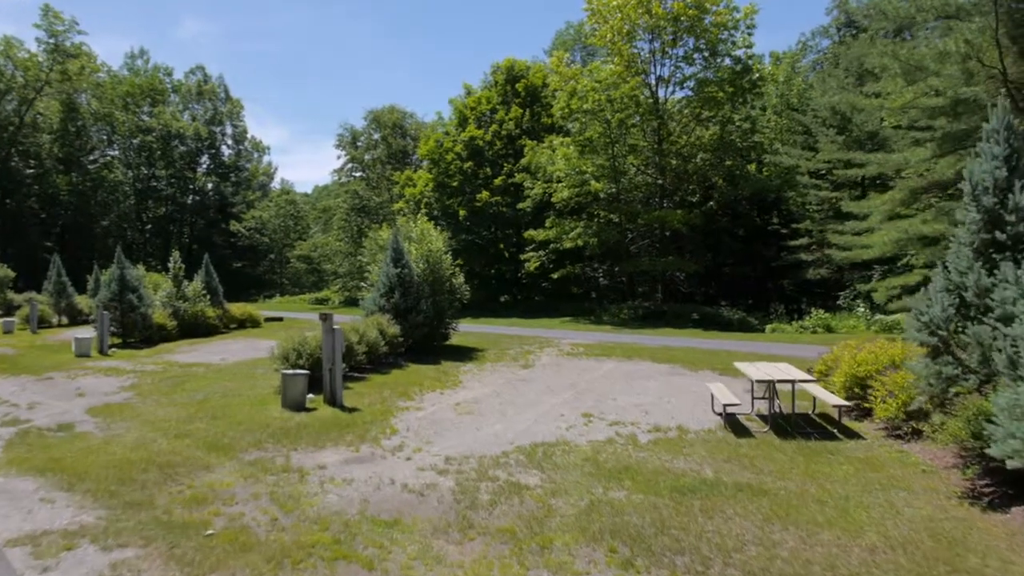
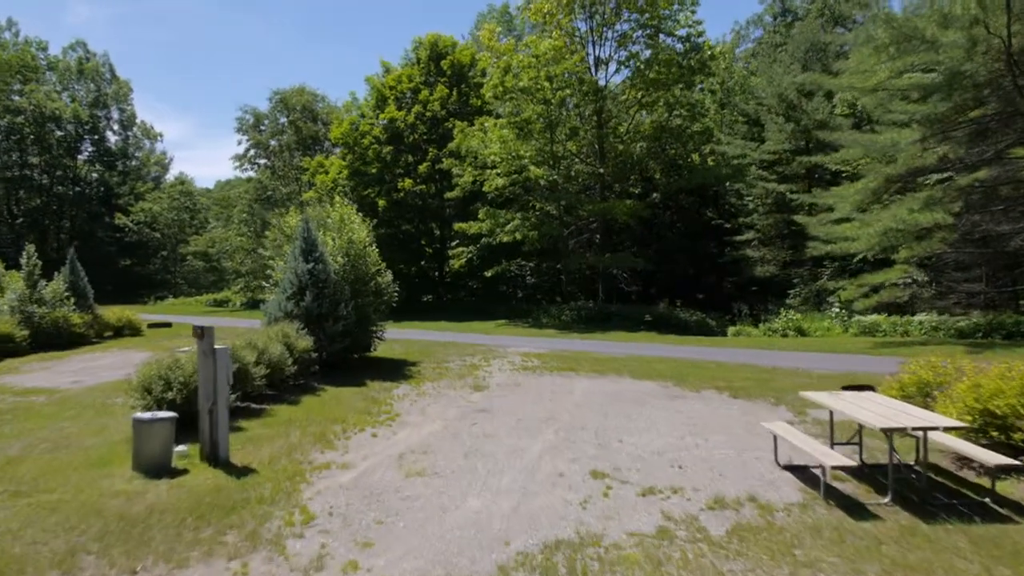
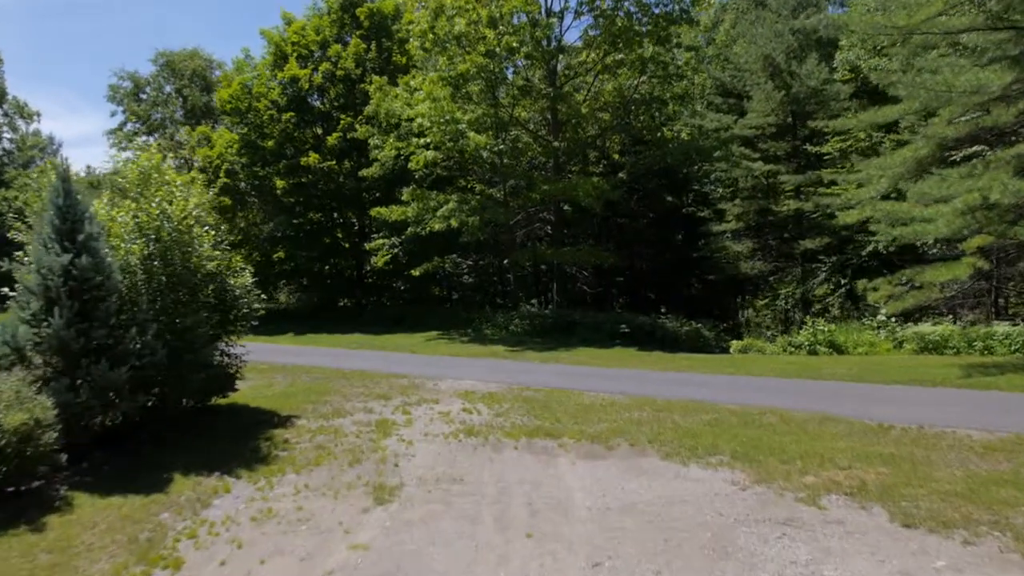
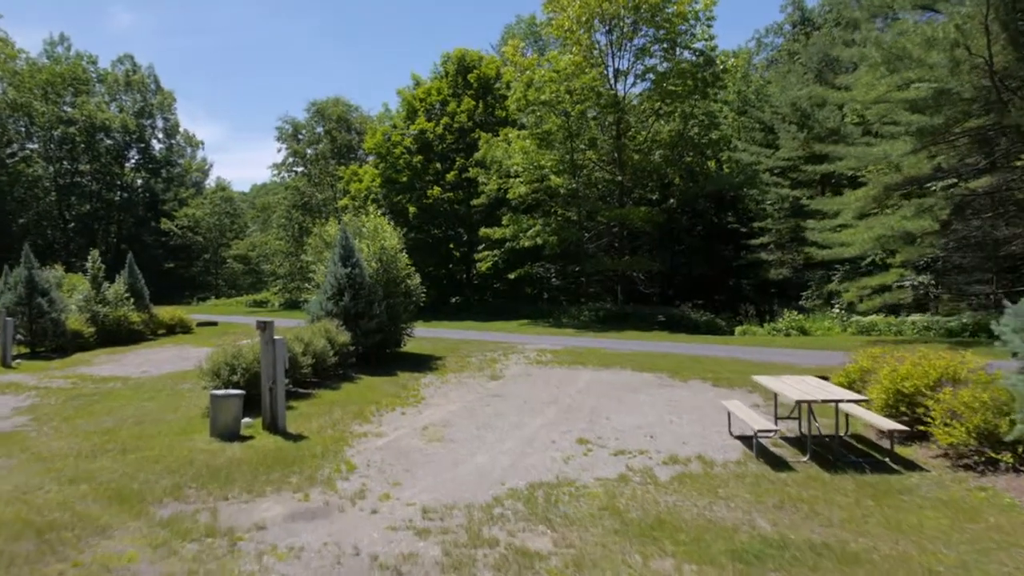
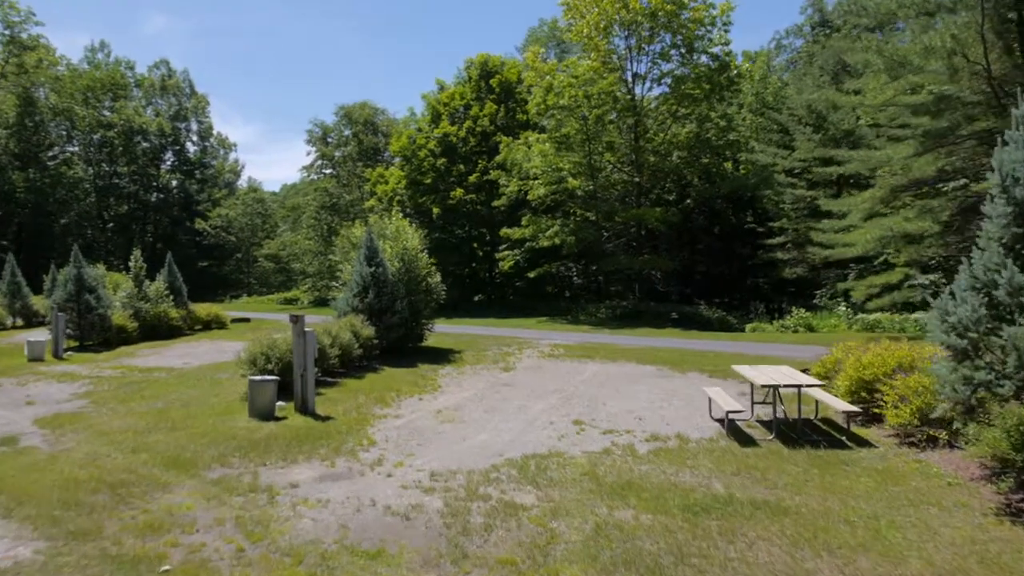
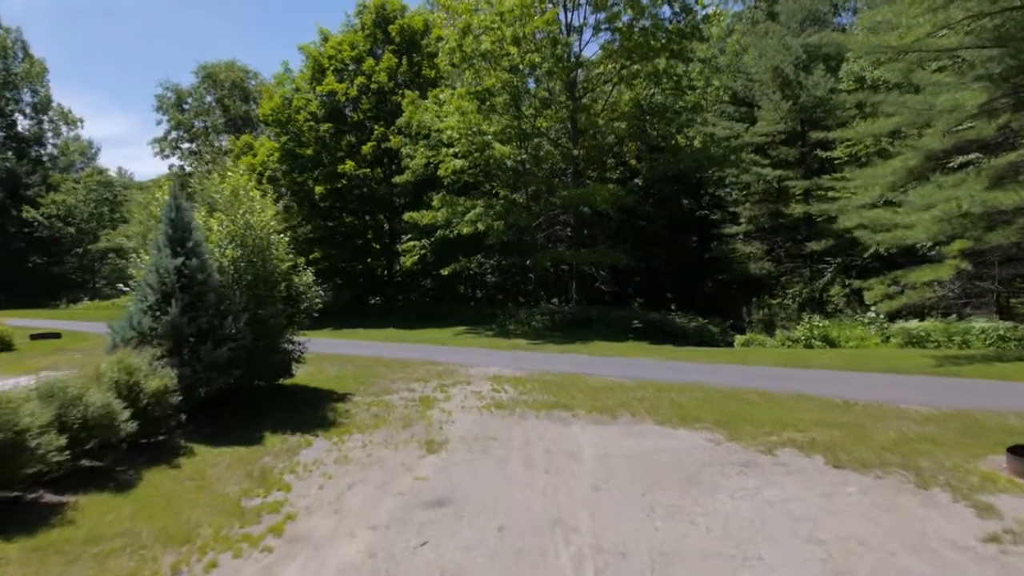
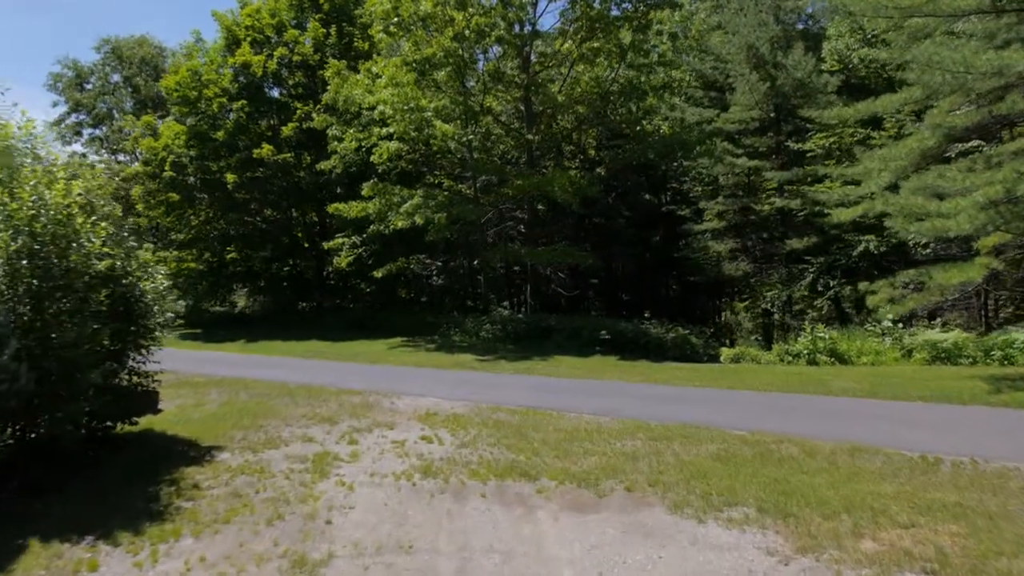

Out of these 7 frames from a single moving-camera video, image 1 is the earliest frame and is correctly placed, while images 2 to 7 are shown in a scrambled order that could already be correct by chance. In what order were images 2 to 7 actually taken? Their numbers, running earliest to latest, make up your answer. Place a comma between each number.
5, 4, 2, 6, 3, 7
